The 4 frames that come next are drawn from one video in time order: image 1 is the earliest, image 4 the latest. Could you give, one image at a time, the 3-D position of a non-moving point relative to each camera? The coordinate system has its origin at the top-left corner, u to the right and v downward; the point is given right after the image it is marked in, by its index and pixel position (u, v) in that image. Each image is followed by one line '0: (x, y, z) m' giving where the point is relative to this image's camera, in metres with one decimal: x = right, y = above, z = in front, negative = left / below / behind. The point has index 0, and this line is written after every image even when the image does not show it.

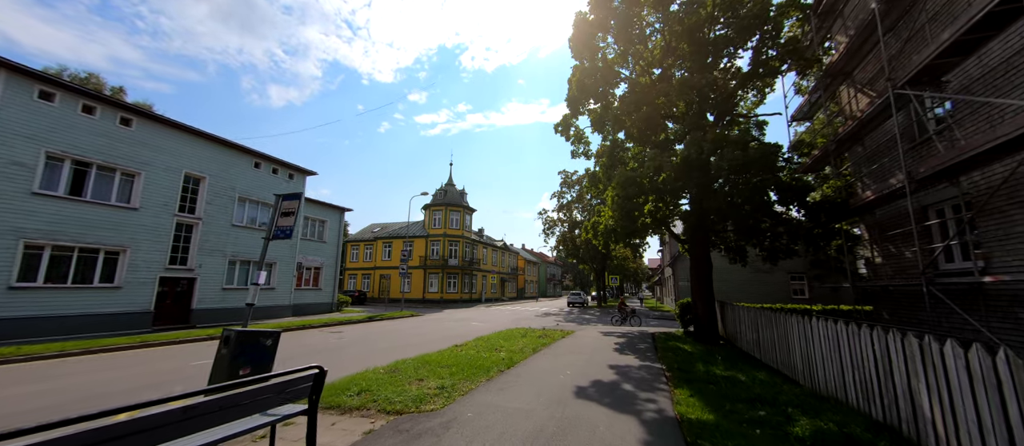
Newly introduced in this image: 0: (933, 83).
0: (+8.1, +2.7, +7.3) m
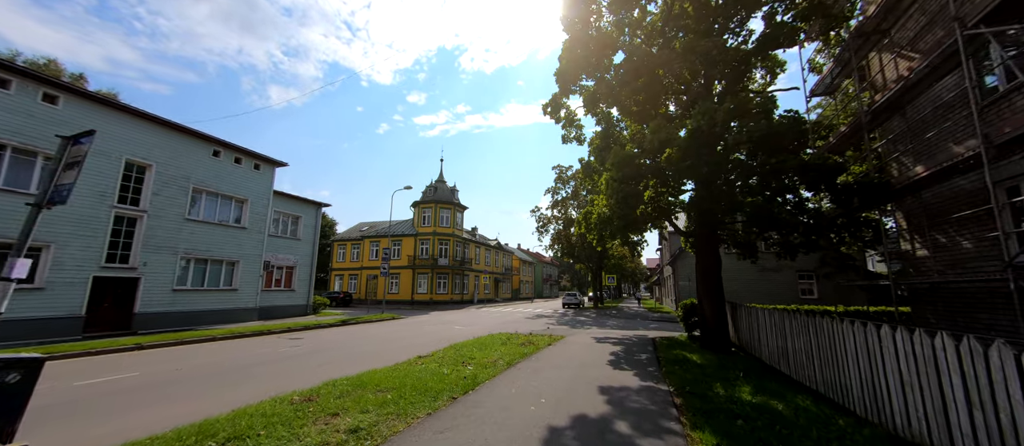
0: (+7.6, +3.0, +5.7) m
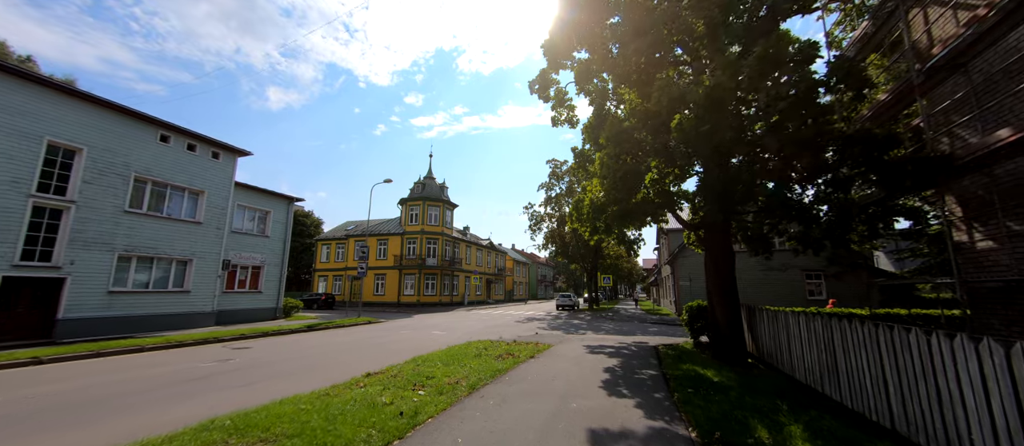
0: (+7.1, +3.3, +4.2) m
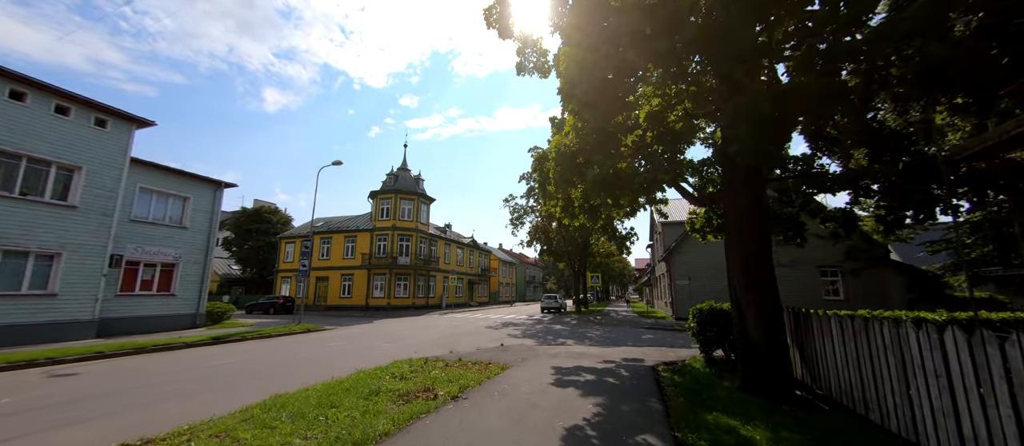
0: (+6.0, +3.9, +1.2) m
